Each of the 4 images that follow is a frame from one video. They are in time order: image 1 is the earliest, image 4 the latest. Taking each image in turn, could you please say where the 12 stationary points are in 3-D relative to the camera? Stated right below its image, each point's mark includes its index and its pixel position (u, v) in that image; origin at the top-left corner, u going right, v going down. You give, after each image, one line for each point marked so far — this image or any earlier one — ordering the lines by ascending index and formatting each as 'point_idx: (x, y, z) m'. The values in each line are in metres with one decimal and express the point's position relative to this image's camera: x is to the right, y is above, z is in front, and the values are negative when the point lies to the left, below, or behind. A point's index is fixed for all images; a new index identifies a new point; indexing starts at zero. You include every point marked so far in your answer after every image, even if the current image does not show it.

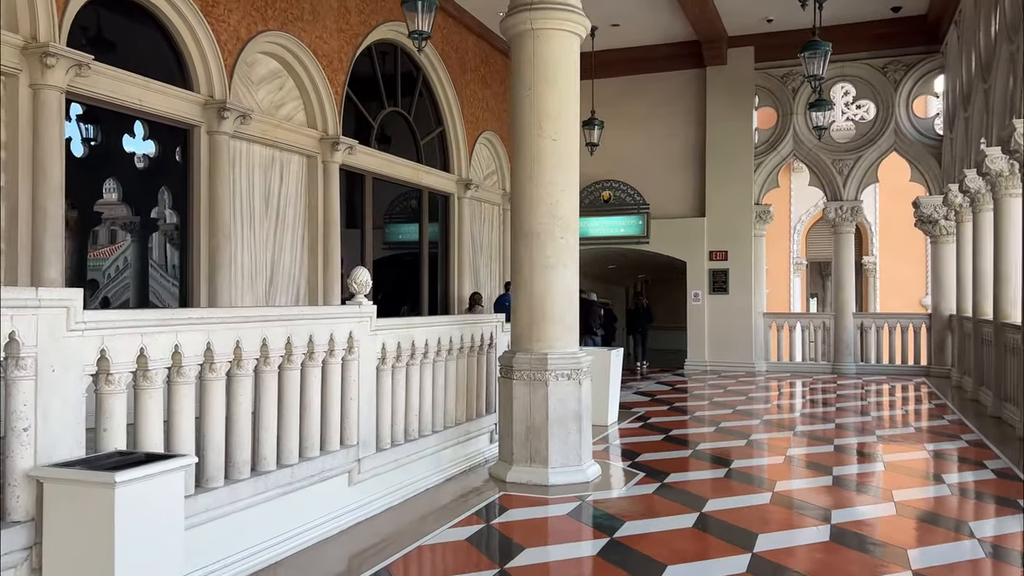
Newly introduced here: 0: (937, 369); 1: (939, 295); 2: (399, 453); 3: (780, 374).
0: (+6.1, -1.2, +11.7) m
1: (+6.2, -0.1, +11.8) m
2: (-0.7, -1.0, +4.8) m
3: (+4.1, -1.3, +12.4) m
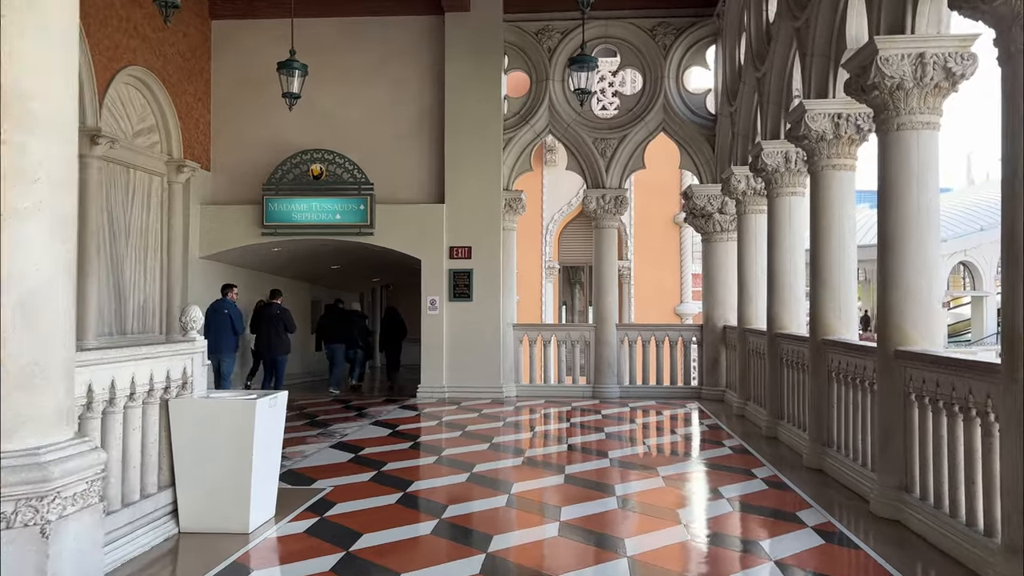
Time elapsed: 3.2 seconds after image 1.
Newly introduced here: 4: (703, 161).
0: (+2.4, -1.3, +9.8) m
1: (+2.4, -0.2, +9.9) m
2: (-2.1, -0.9, +1.2) m
3: (+0.2, -1.4, +9.9) m
4: (+2.4, +1.6, +10.1) m
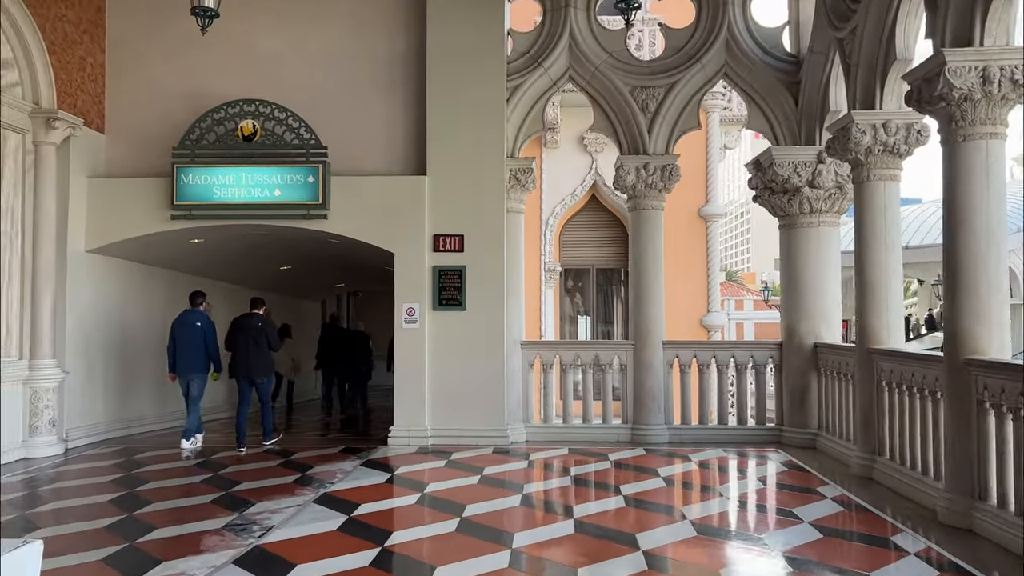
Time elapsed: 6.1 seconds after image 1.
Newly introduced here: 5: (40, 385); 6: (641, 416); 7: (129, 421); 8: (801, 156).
0: (+2.5, -1.3, +7.1) m
1: (+2.5, -0.2, +7.2) m
2: (-1.7, -0.9, -1.7) m
3: (+0.3, -1.4, +7.1) m
4: (+2.4, +1.5, +7.4) m
5: (-3.9, -0.8, +6.7) m
6: (+1.2, -1.2, +7.4) m
7: (-3.8, -1.3, +8.1) m
8: (+2.5, +1.1, +7.1) m
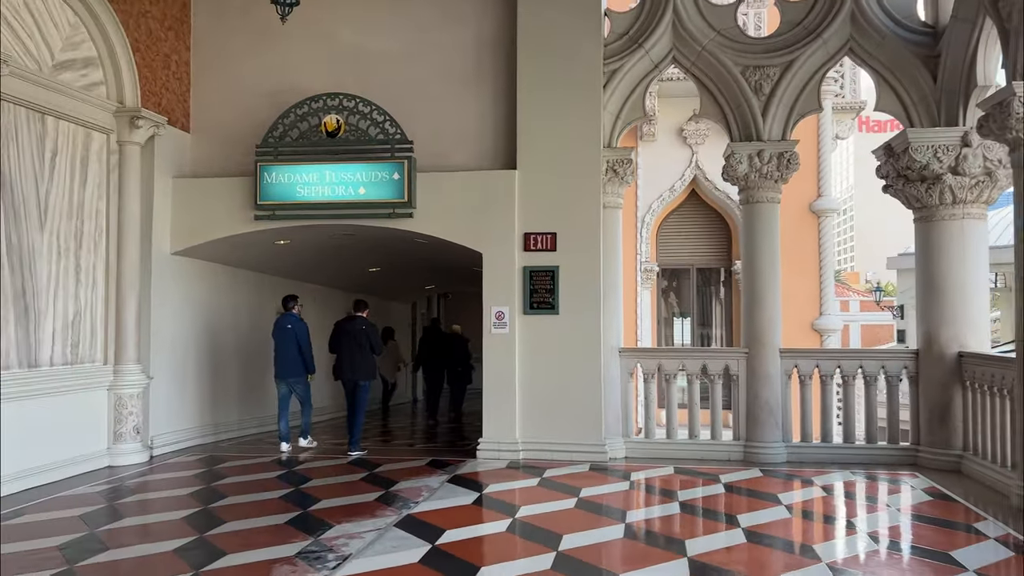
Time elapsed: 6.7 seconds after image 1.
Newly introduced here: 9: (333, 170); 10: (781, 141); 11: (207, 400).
0: (+3.3, -1.3, +6.2) m
1: (+3.3, -0.2, +6.3) m
2: (-1.9, -0.9, -2.0) m
3: (+1.1, -1.4, +6.5) m
4: (+3.2, +1.5, +6.5) m
5: (-3.2, -0.8, +6.6) m
6: (+2.0, -1.2, +6.7) m
7: (-2.9, -1.4, +7.9) m
8: (+3.2, +1.1, +6.2) m
9: (-1.5, +1.0, +7.0) m
10: (+2.2, +1.2, +6.7) m
11: (-2.9, -1.1, +7.8) m
